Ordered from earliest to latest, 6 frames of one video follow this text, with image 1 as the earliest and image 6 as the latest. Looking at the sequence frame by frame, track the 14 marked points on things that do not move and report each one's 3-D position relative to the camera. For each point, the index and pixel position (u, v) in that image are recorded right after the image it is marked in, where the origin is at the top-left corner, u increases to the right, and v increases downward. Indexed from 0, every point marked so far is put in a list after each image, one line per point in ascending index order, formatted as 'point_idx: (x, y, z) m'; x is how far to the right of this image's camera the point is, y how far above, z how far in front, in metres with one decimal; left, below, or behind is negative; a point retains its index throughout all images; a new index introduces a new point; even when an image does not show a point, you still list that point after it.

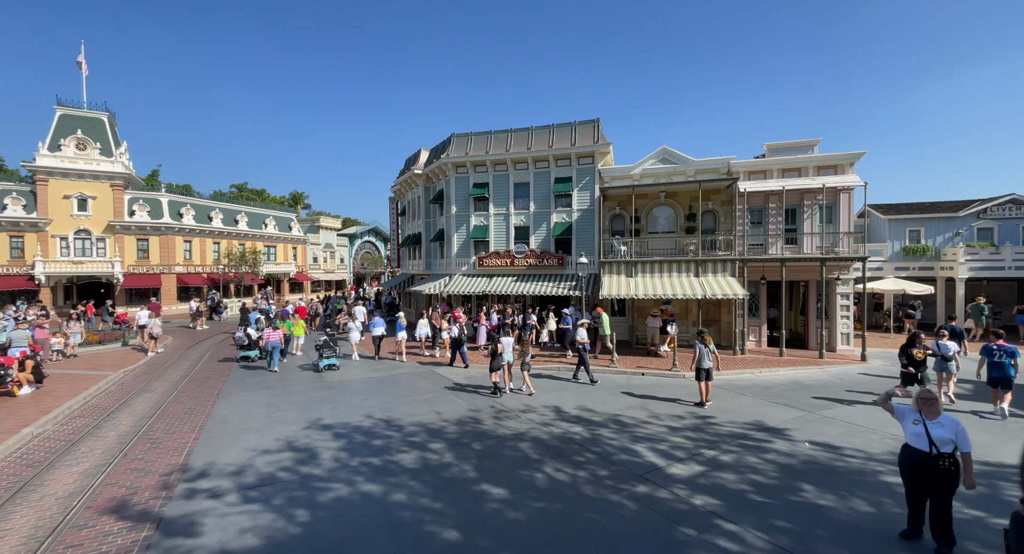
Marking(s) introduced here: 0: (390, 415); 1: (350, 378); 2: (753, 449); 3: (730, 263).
0: (-2.8, -3.2, +9.9) m
1: (-5.2, -3.2, +13.9) m
2: (+4.4, -3.1, +7.8) m
3: (+7.7, +0.5, +15.3) m
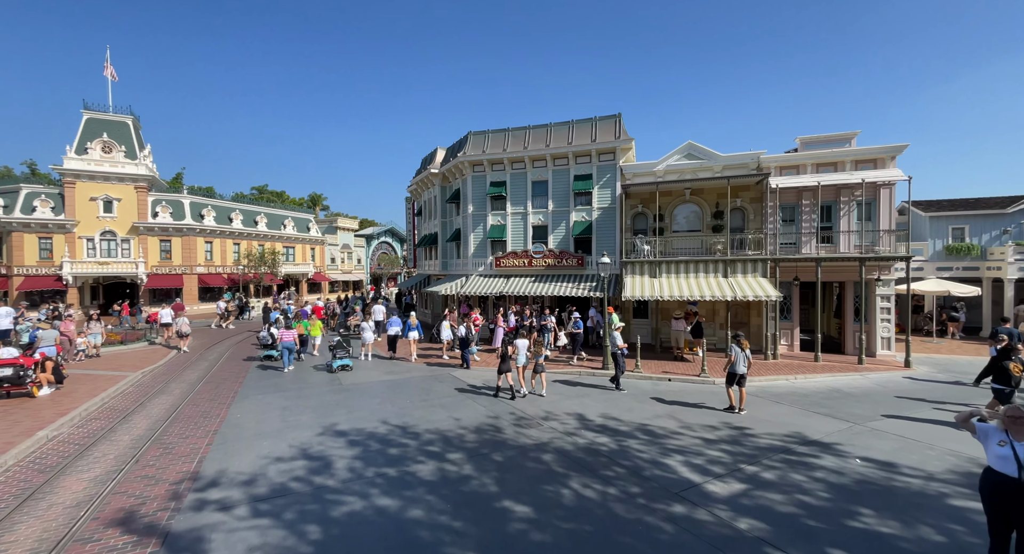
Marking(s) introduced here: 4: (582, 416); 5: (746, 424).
0: (-2.4, -3.2, +9.6) m
1: (-4.6, -3.3, +13.6) m
2: (+4.7, -3.1, +7.2) m
3: (+8.4, +0.5, +14.6) m
4: (+1.6, -3.2, +9.8) m
5: (+5.0, -3.1, +9.2) m
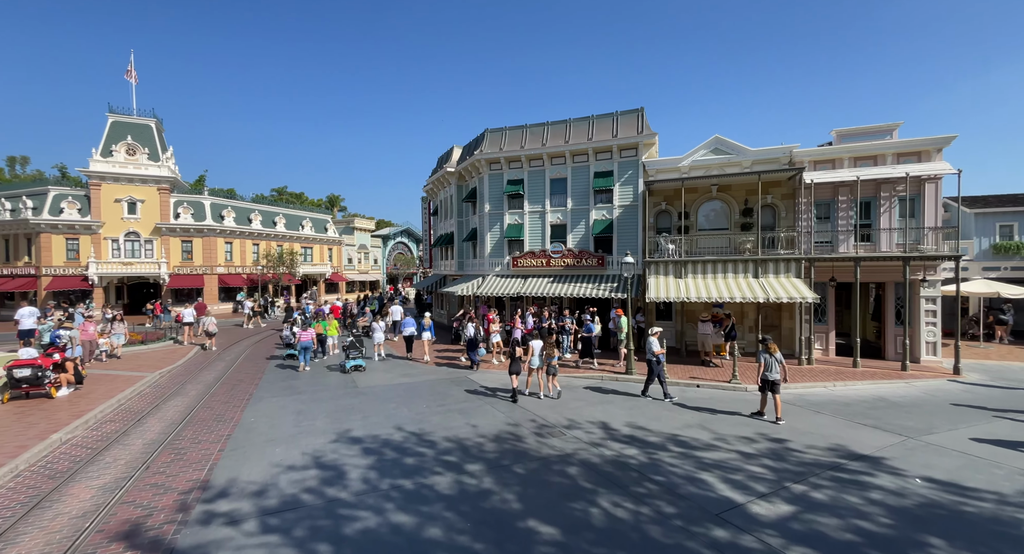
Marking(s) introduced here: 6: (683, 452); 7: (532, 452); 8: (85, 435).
0: (-1.9, -3.2, +9.2) m
1: (-4.0, -3.3, +13.3) m
2: (+5.1, -3.1, +6.5) m
3: (+9.0, +0.5, +13.8) m
4: (+2.0, -3.2, +9.3) m
5: (+5.4, -3.1, +8.5) m
6: (+3.0, -3.1, +7.7) m
7: (+0.4, -3.2, +7.8) m
8: (-9.0, -3.3, +9.1) m
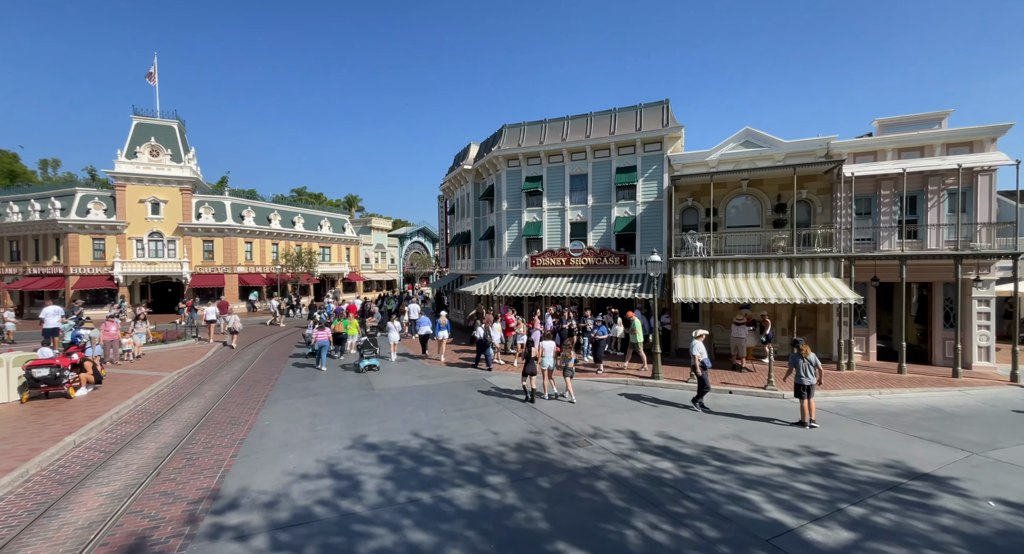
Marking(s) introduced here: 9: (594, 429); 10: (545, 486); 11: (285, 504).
0: (-1.5, -3.2, +8.7) m
1: (-3.4, -3.2, +12.9) m
2: (+5.5, -3.1, +5.9) m
3: (+9.6, +0.5, +13.0) m
4: (+2.5, -3.2, +8.7) m
5: (+5.8, -3.1, +7.8) m
6: (+3.4, -3.1, +7.1) m
7: (+0.8, -3.2, +7.3) m
8: (-8.5, -3.3, +8.9) m
9: (+1.7, -3.1, +8.9) m
10: (+0.5, -3.2, +6.6) m
11: (-3.3, -3.3, +6.3) m
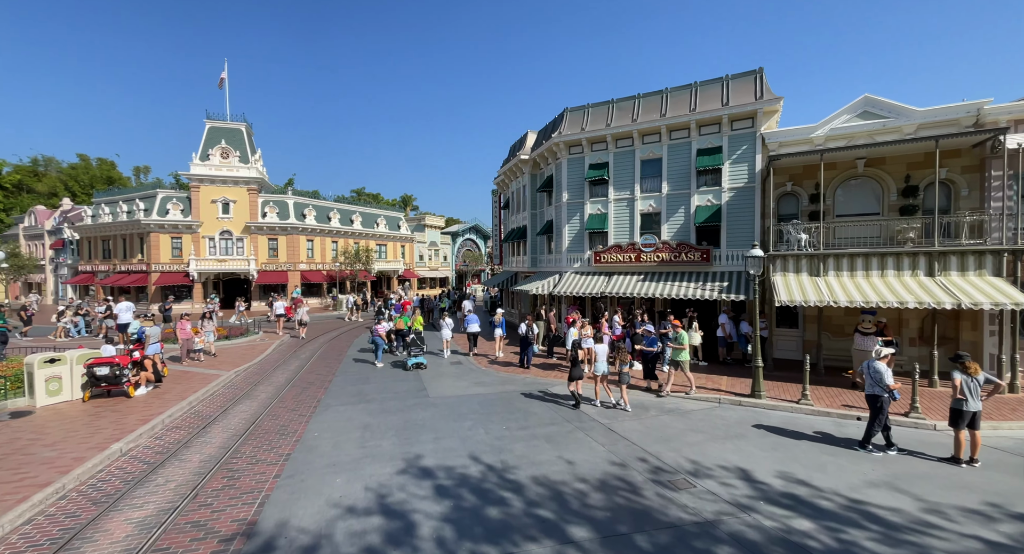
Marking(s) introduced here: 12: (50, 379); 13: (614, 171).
0: (-0.1, -3.2, +7.4) m
1: (-1.6, -3.2, +11.8) m
2: (+6.4, -3.1, +3.8) m
3: (+11.3, +0.5, +10.3) m
4: (+3.8, -3.1, +7.0) m
5: (+7.0, -3.1, +5.7) m
6: (+4.6, -3.1, +5.2) m
7: (+1.9, -3.1, +5.8) m
8: (-7.1, -3.2, +8.4) m
9: (+3.0, -3.1, +7.2) m
10: (+1.6, -3.2, +5.1) m
11: (-2.2, -3.3, +5.2) m
12: (-11.1, -2.5, +10.4) m
13: (+3.9, +4.0, +16.5) m
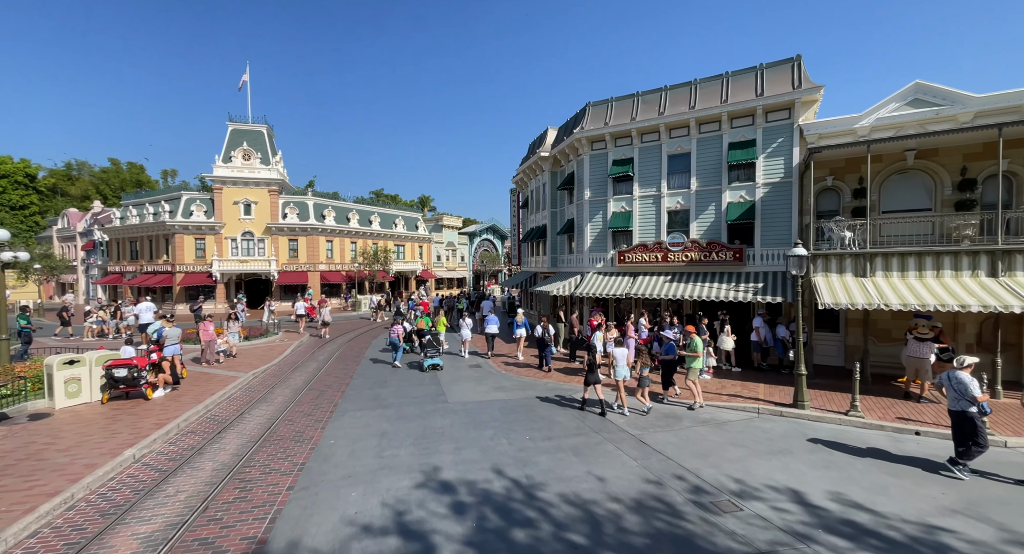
0: (+0.3, -3.2, +6.9) m
1: (-1.0, -3.2, +11.3) m
2: (+6.7, -3.2, +3.0) m
3: (+11.9, +0.5, +9.4) m
4: (+4.2, -3.2, +6.3) m
5: (+7.3, -3.1, +4.9) m
6: (+4.9, -3.1, +4.6) m
7: (+2.3, -3.2, +5.2) m
8: (-6.6, -3.3, +8.2) m
9: (+3.4, -3.1, +6.6) m
10: (+1.9, -3.2, +4.5) m
11: (-1.9, -3.3, +4.8) m
12: (-10.6, -2.5, +10.3) m
13: (+4.6, +4.0, +15.8) m
